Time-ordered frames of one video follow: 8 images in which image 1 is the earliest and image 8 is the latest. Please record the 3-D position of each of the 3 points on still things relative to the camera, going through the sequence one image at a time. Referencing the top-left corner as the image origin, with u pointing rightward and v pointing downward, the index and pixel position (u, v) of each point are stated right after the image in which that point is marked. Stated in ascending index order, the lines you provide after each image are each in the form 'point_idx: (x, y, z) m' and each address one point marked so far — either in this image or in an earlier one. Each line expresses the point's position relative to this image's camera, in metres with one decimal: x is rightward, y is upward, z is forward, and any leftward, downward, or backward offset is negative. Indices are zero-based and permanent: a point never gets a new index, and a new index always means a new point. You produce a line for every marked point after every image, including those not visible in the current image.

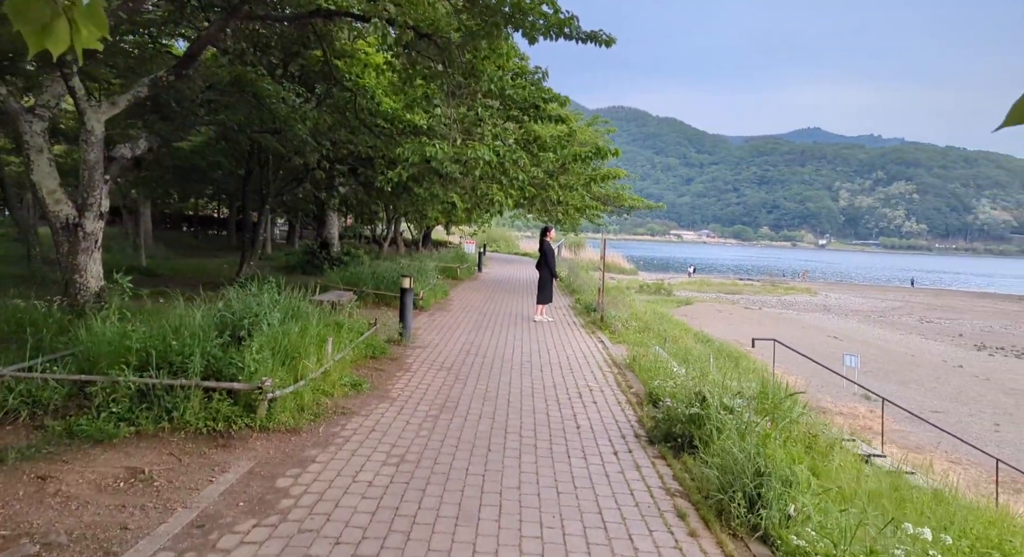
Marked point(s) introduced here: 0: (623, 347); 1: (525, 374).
0: (+1.9, -1.2, +11.3) m
1: (+0.2, -1.2, +8.5) m
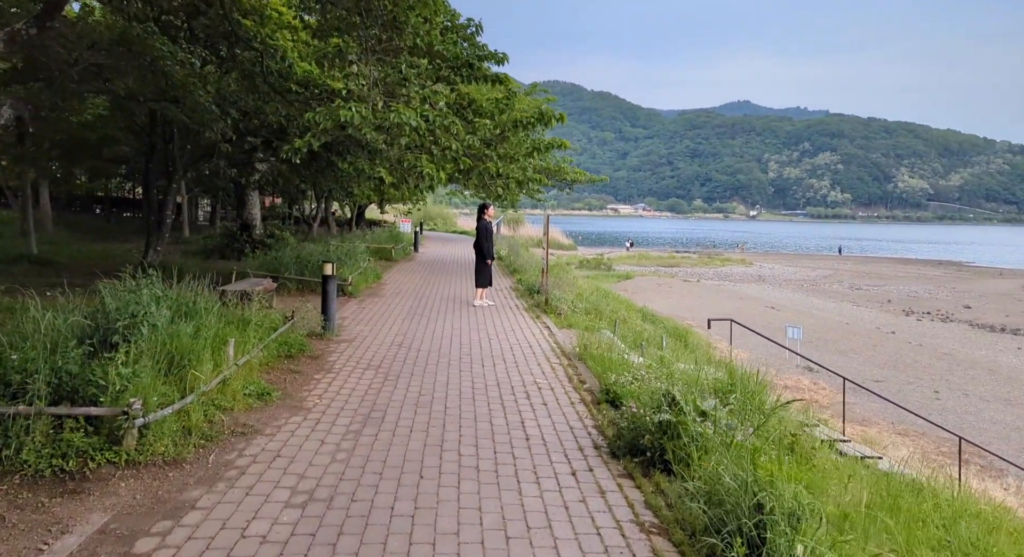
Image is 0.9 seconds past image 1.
0: (+1.0, -0.9, +10.5) m
1: (-0.5, -1.0, +7.6) m
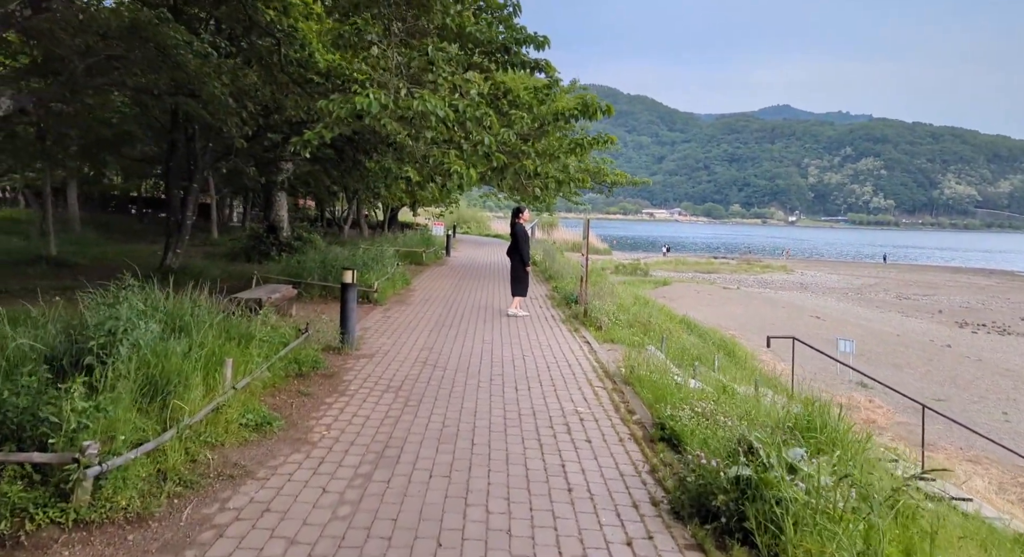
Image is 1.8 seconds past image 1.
0: (+1.5, -1.0, +9.5) m
1: (-0.2, -1.2, +6.7) m
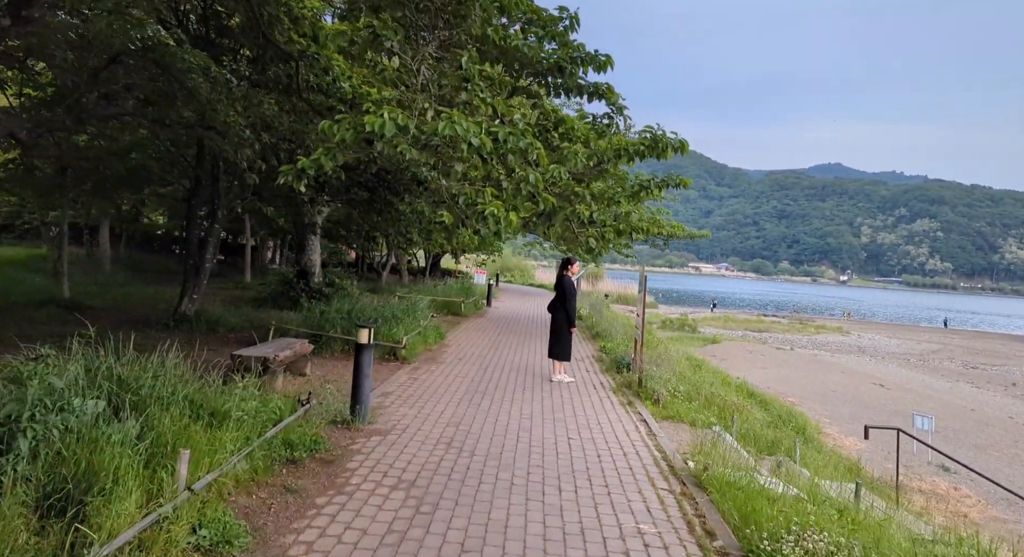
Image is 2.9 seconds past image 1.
0: (+2.0, -1.9, +8.0) m
1: (+0.2, -1.7, +5.2) m
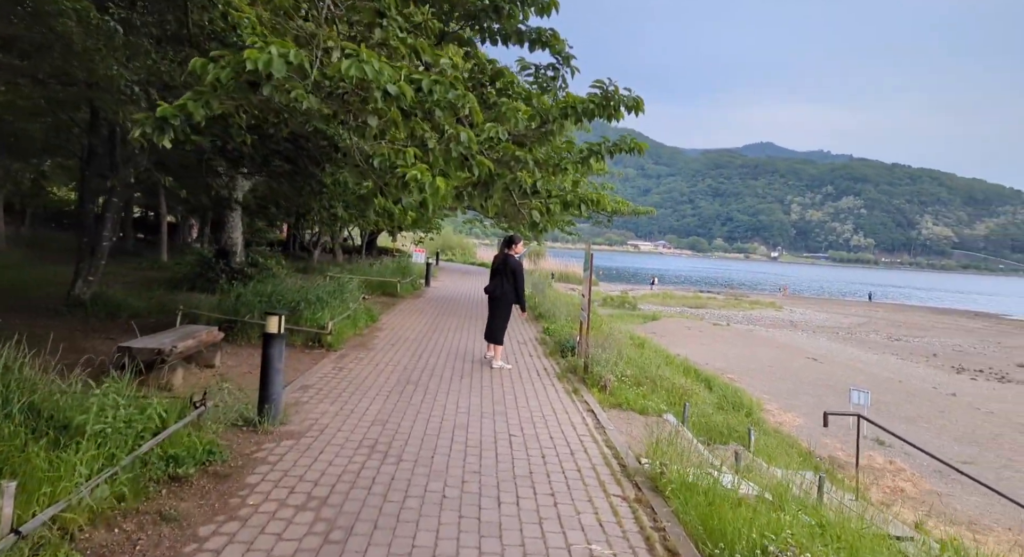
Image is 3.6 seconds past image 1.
0: (+1.3, -1.6, +7.4) m
1: (-0.3, -1.6, +4.5) m
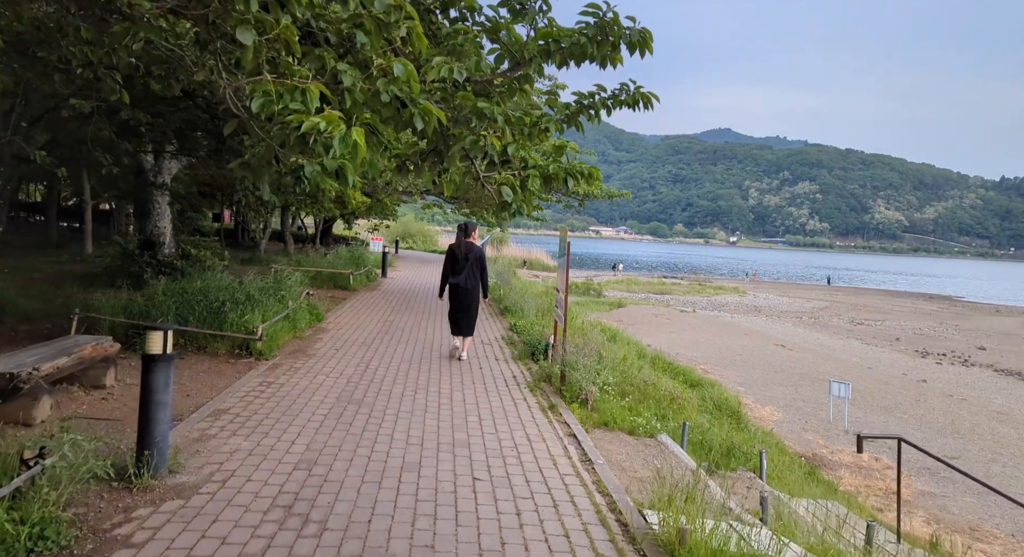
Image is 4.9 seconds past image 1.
0: (+1.0, -1.6, +6.1) m
1: (-0.5, -1.6, +3.1) m
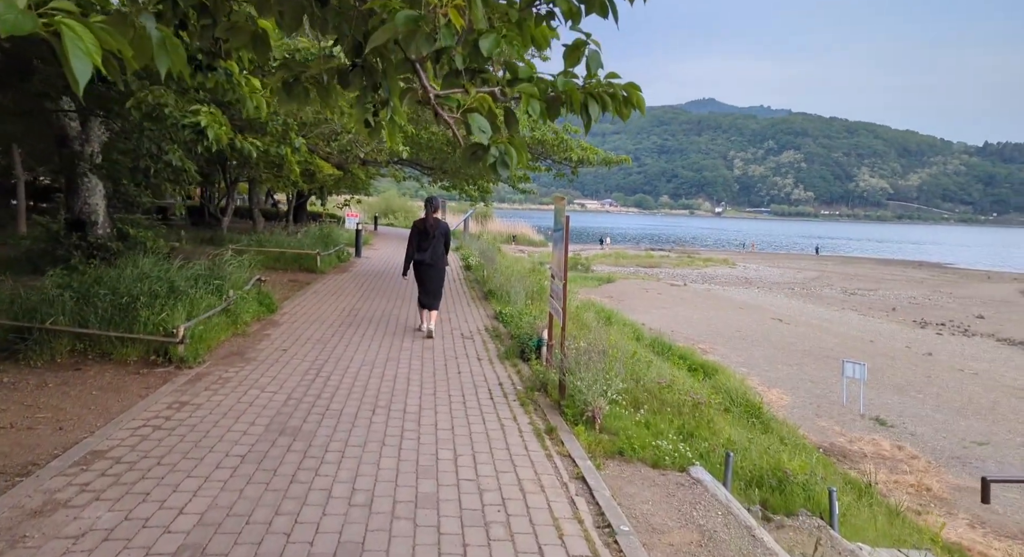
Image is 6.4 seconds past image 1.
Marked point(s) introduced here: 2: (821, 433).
0: (+0.9, -1.5, +4.4) m
1: (-0.5, -1.7, +1.4) m
2: (+6.6, -3.3, +14.0) m
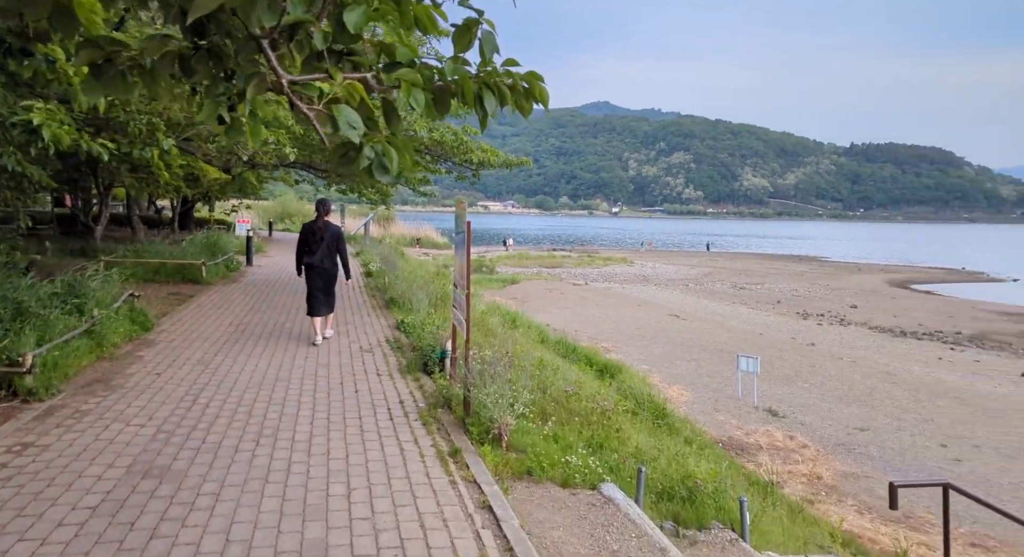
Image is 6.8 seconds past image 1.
0: (+0.3, -1.5, +4.2) m
1: (-0.7, -1.7, +1.0) m
2: (+4.6, -3.3, +14.5) m
